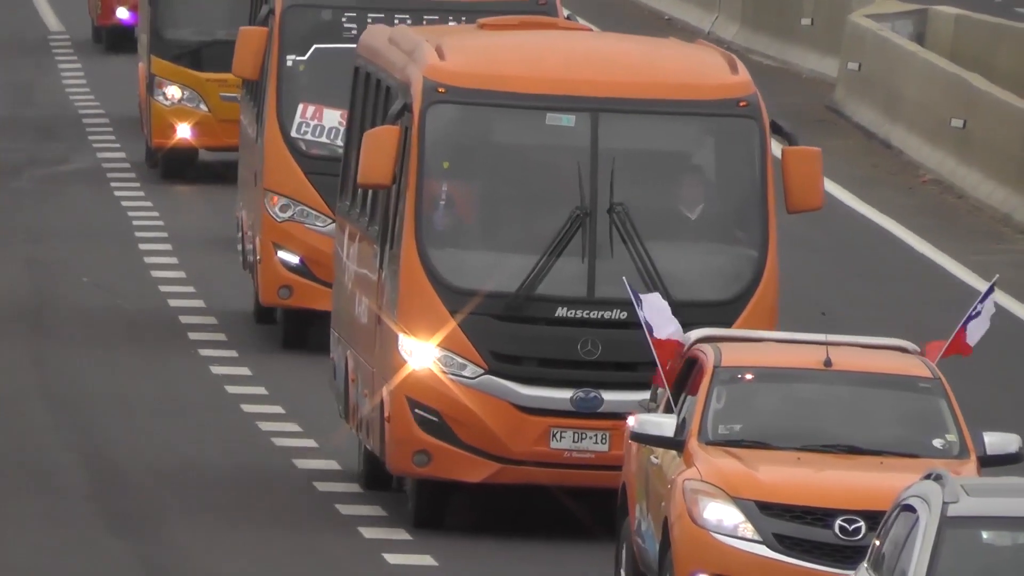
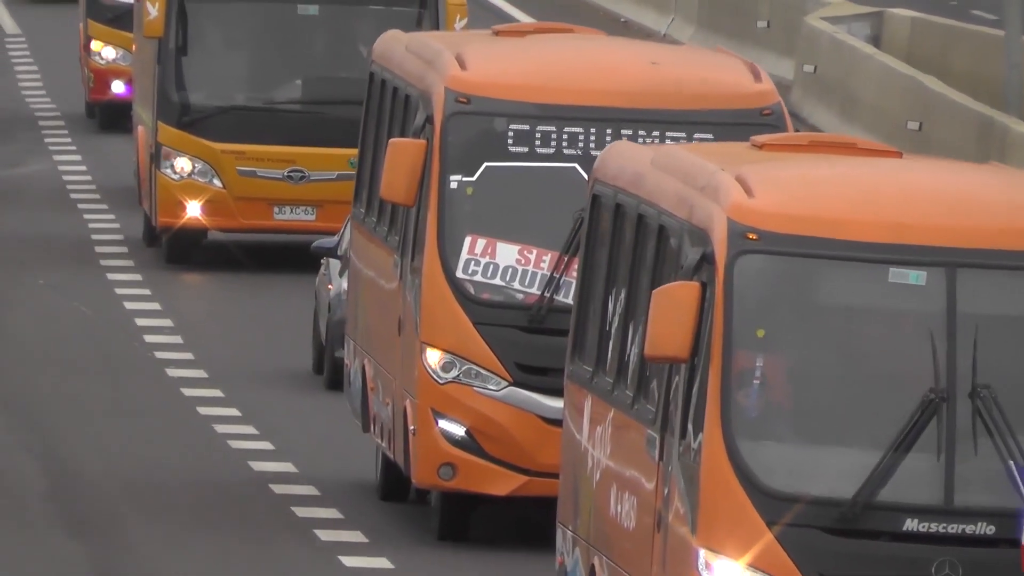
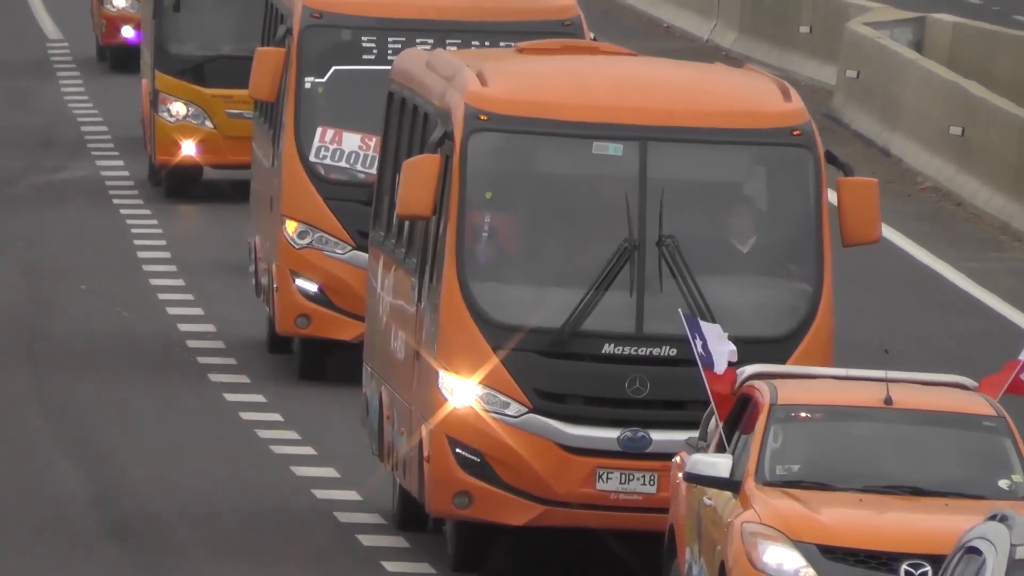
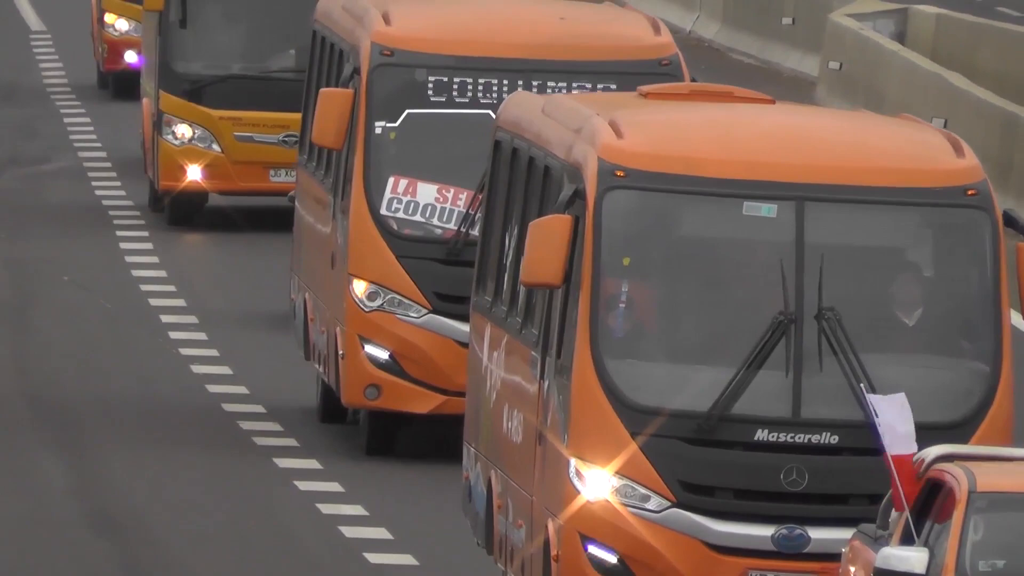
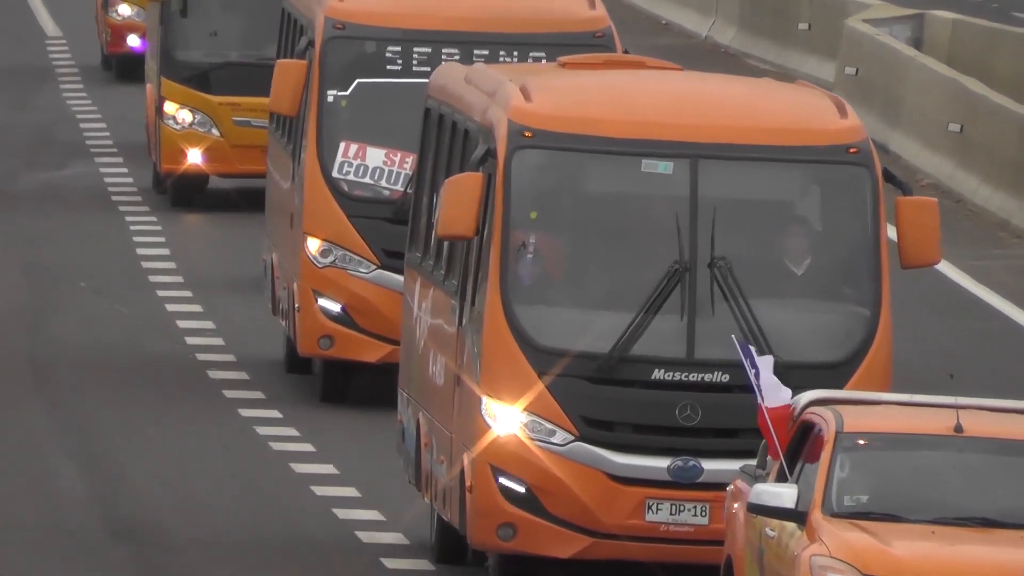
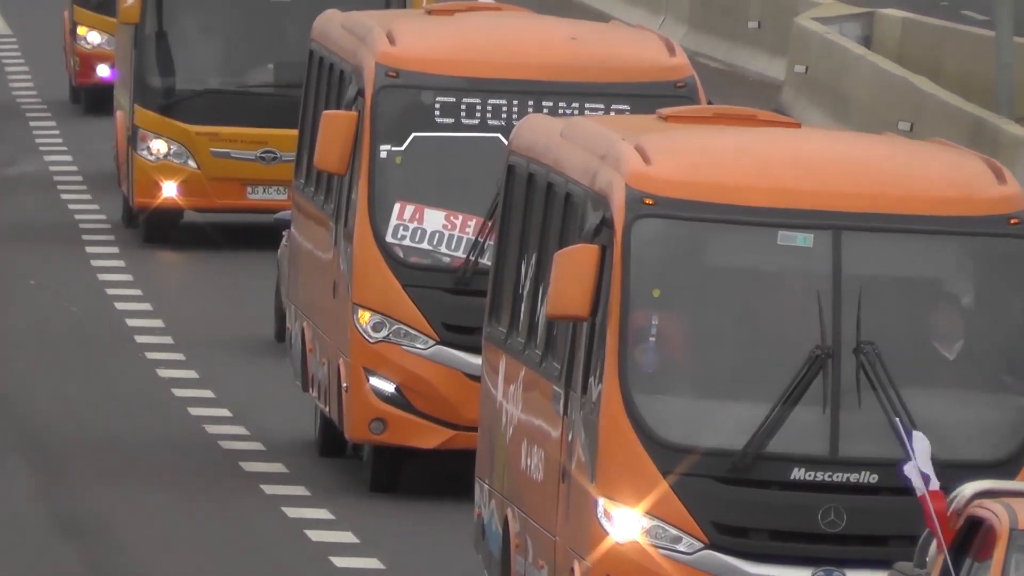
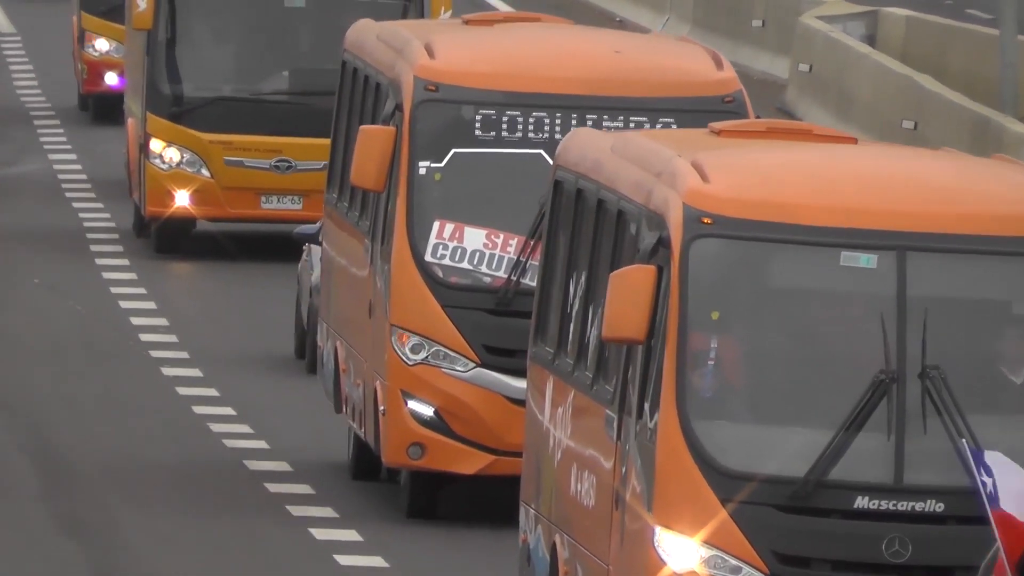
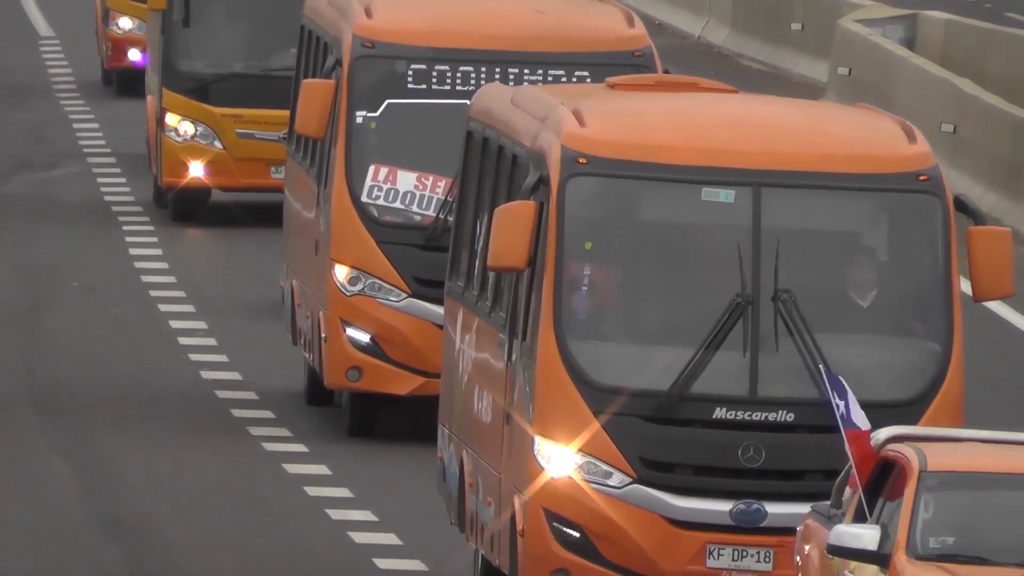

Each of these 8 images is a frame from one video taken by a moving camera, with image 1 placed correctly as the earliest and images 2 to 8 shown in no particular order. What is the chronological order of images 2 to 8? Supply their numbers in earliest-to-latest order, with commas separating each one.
3, 5, 8, 4, 6, 7, 2
